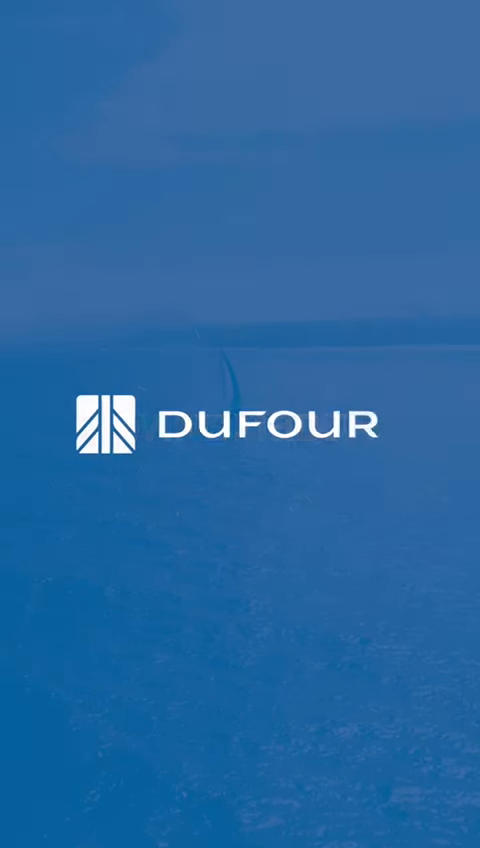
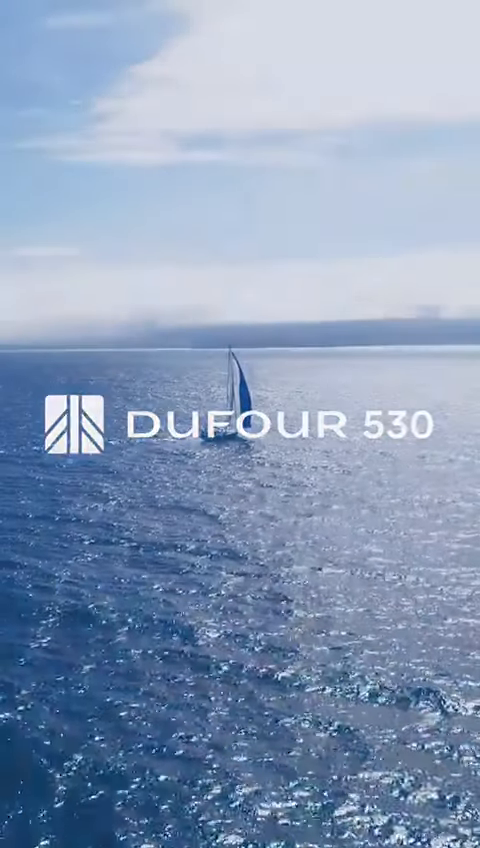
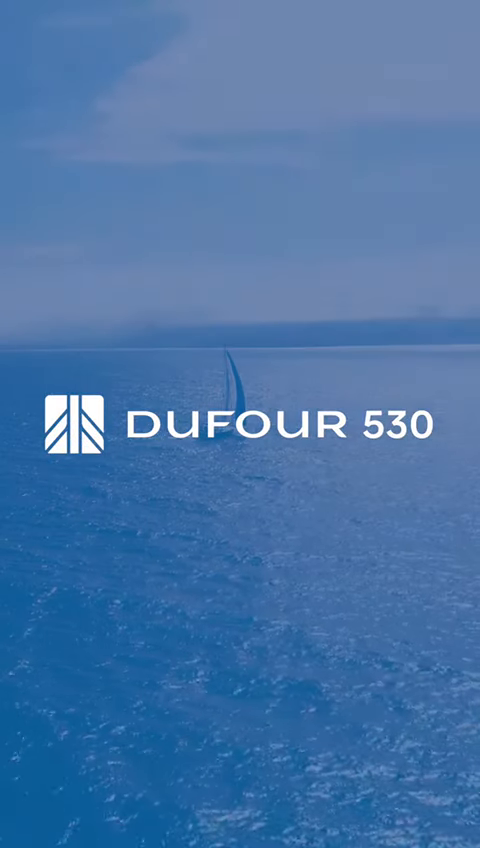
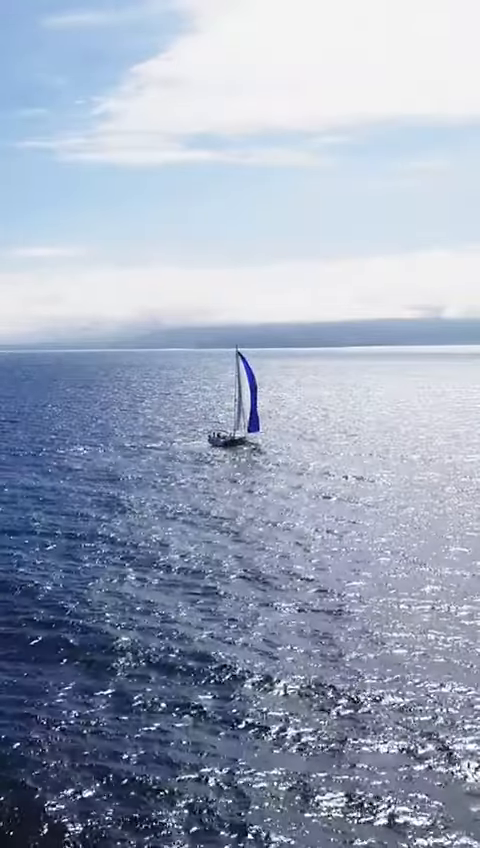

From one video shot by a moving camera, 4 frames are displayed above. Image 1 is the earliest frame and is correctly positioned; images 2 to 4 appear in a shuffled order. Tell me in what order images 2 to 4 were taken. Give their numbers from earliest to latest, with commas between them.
3, 2, 4
